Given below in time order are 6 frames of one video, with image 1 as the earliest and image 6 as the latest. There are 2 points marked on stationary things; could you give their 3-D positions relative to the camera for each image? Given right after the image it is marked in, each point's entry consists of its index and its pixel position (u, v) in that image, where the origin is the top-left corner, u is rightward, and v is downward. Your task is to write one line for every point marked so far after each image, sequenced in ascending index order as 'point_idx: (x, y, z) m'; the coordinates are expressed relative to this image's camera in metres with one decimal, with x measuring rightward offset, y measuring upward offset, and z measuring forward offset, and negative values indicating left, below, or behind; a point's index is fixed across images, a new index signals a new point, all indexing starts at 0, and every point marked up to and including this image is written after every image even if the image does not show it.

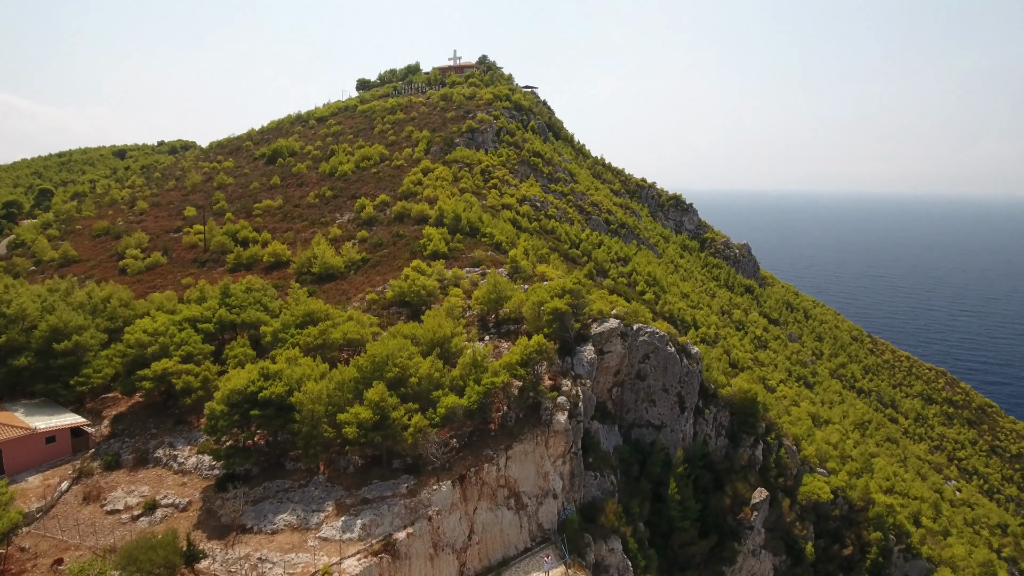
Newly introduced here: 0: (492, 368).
0: (-0.8, -3.2, +19.4) m
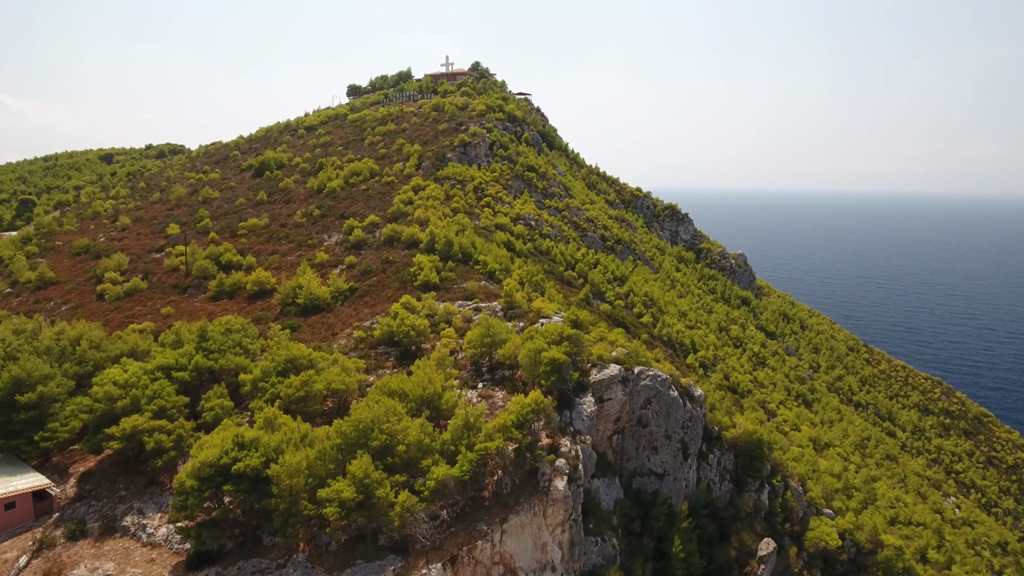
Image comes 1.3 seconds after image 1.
0: (-1.0, -5.4, +18.1) m
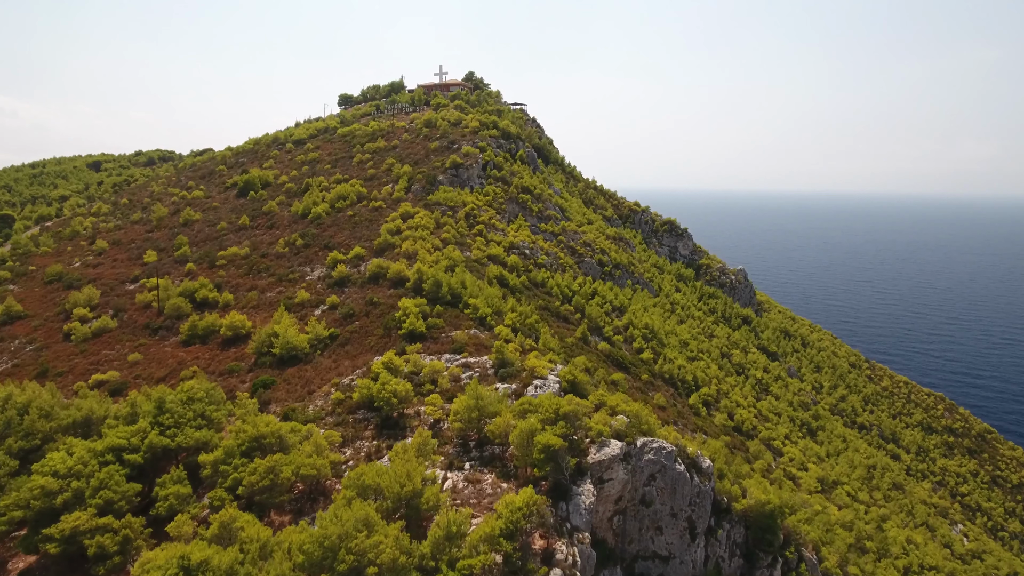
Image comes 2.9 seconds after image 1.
0: (-1.4, -8.3, +15.9) m
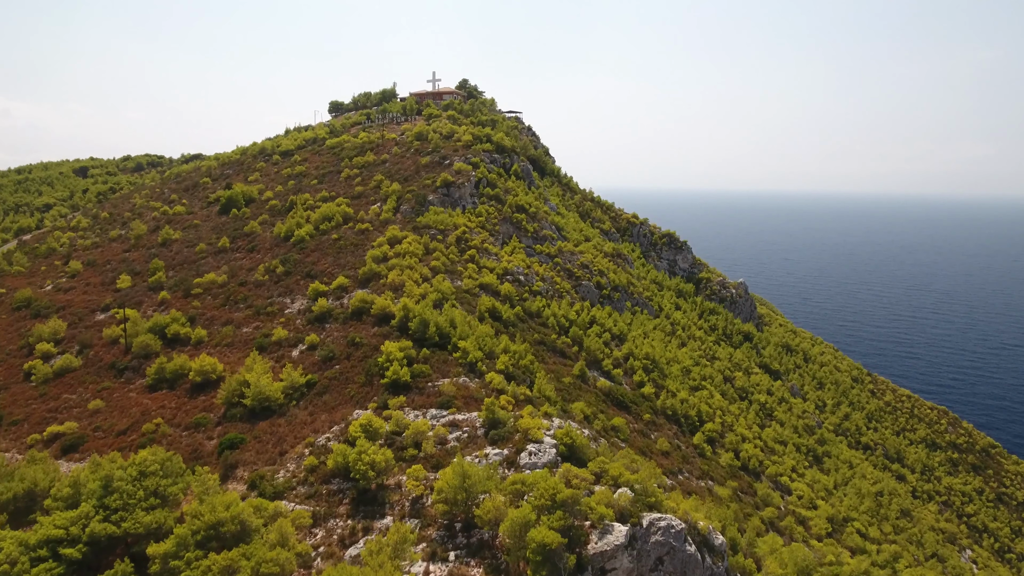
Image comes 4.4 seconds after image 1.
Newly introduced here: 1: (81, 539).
0: (-1.7, -10.9, +13.6) m
1: (-16.1, -9.4, +18.1) m
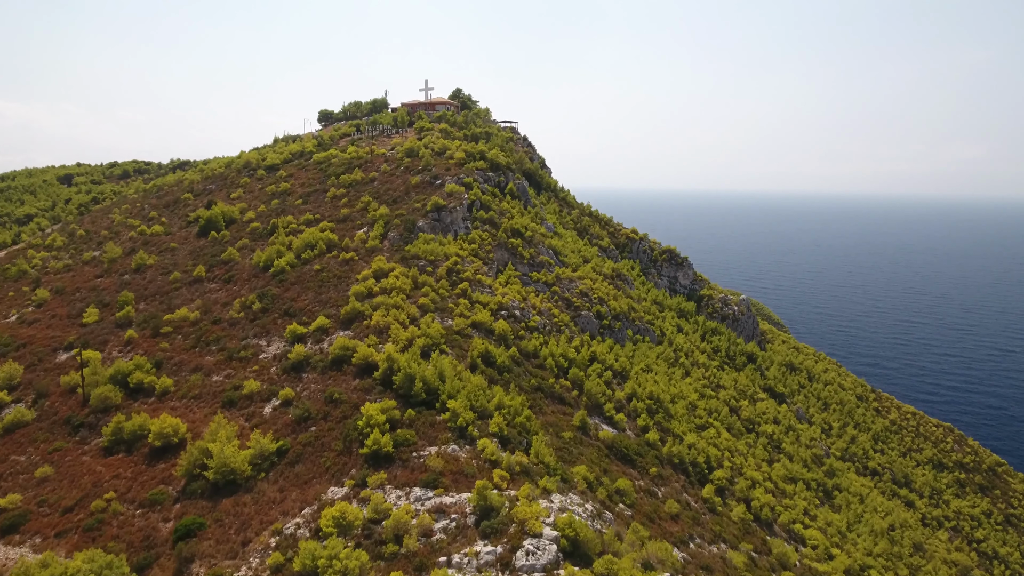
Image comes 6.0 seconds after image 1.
0: (-1.9, -13.8, +10.8) m
1: (-16.3, -12.3, +15.1) m
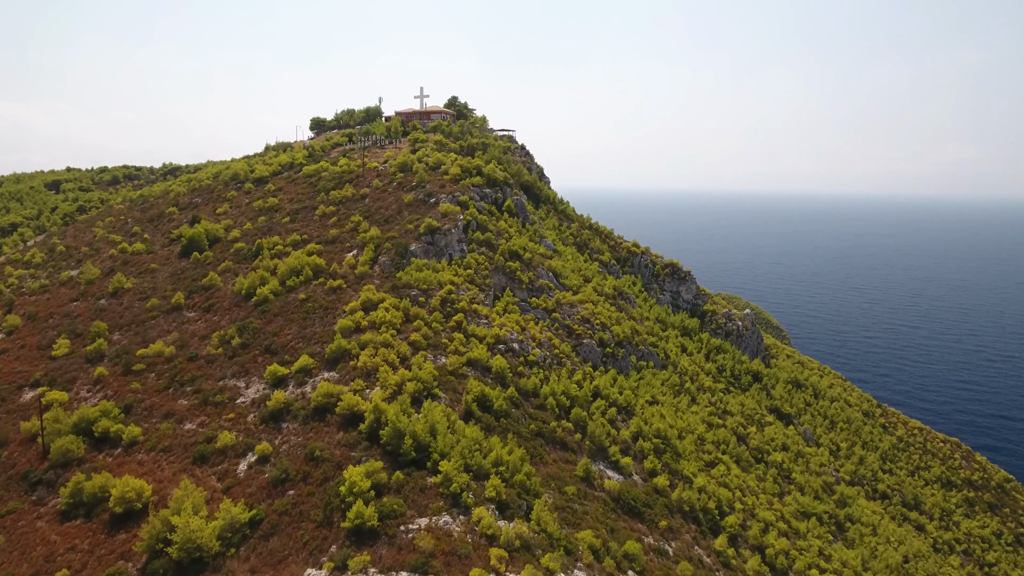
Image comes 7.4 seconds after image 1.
0: (-1.8, -16.3, +8.3) m
1: (-16.3, -14.8, +12.6) m
